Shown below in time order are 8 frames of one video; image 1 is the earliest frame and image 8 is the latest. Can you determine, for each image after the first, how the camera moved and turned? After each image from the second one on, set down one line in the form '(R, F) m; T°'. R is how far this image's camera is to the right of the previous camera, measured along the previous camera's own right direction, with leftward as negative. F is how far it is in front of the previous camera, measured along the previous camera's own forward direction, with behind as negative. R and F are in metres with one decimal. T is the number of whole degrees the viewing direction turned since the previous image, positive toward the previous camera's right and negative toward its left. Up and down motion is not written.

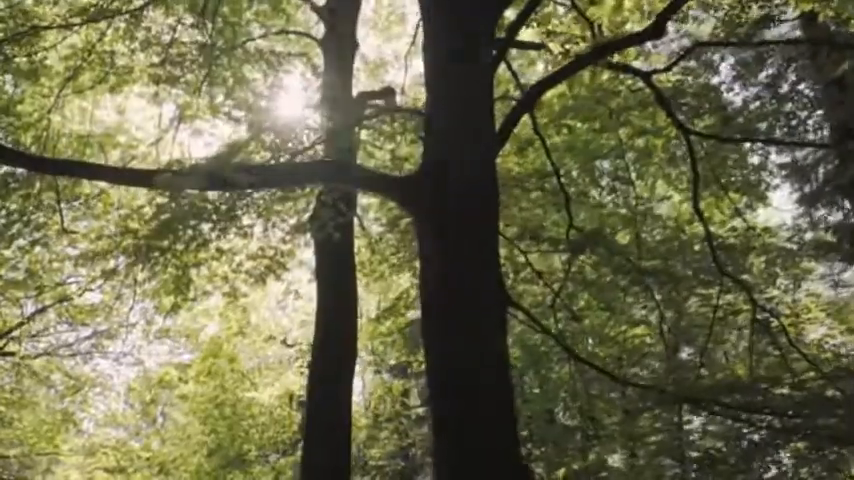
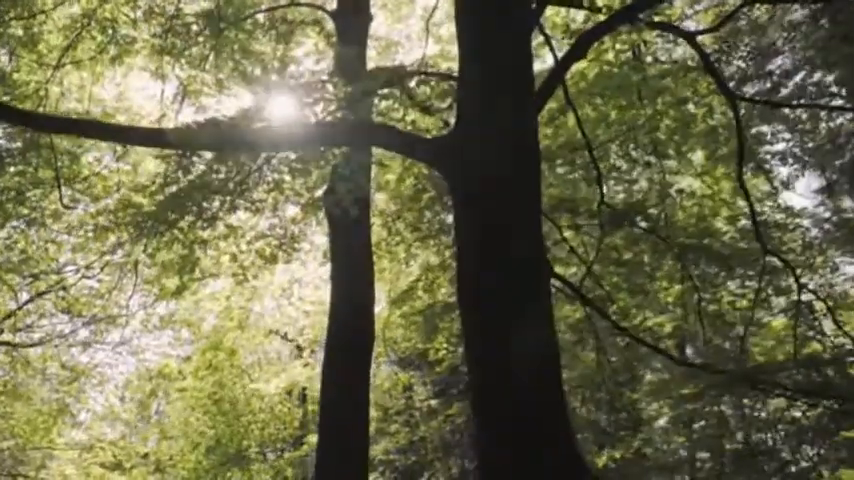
(-0.4, +0.7) m; 0°
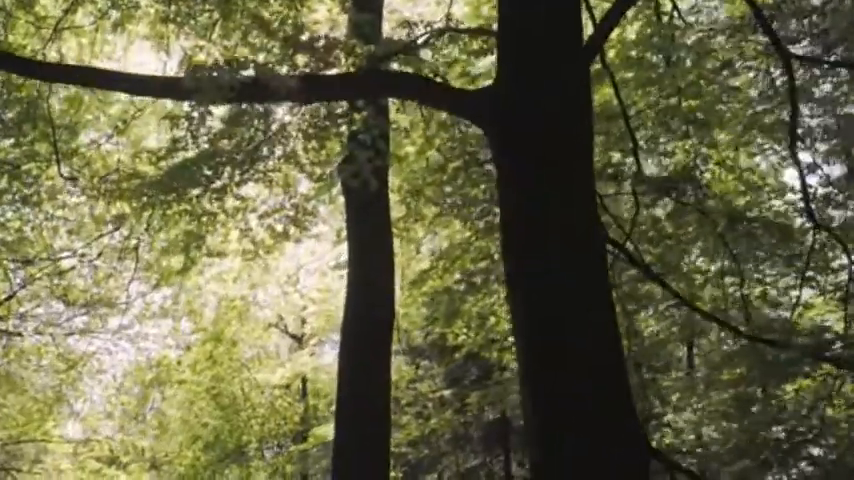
(-0.4, +0.7) m; 0°
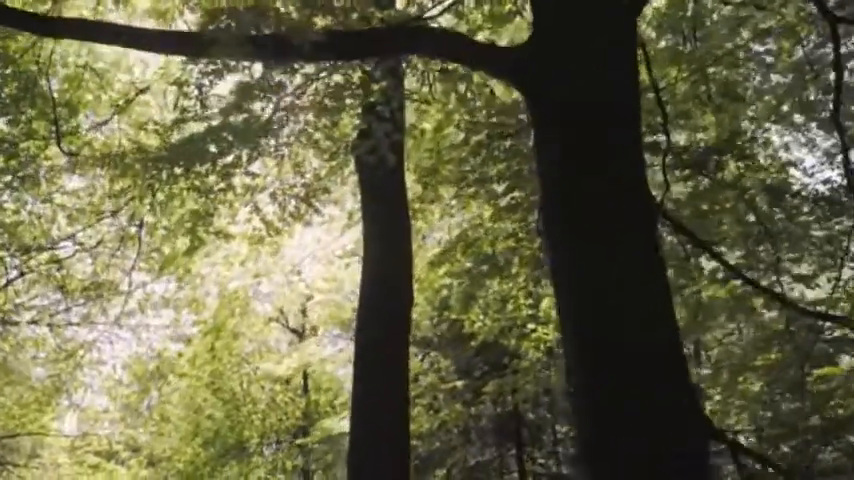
(-0.3, +0.5) m; 0°
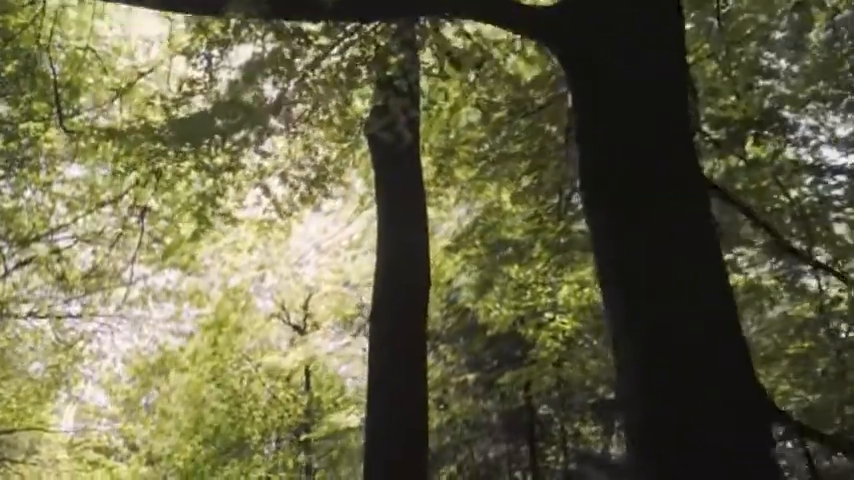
(-0.2, +0.4) m; 0°
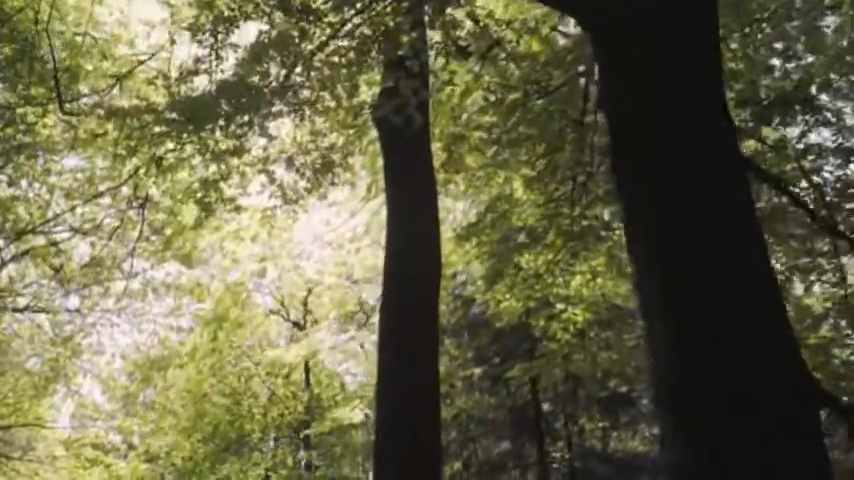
(-0.2, +0.3) m; 0°
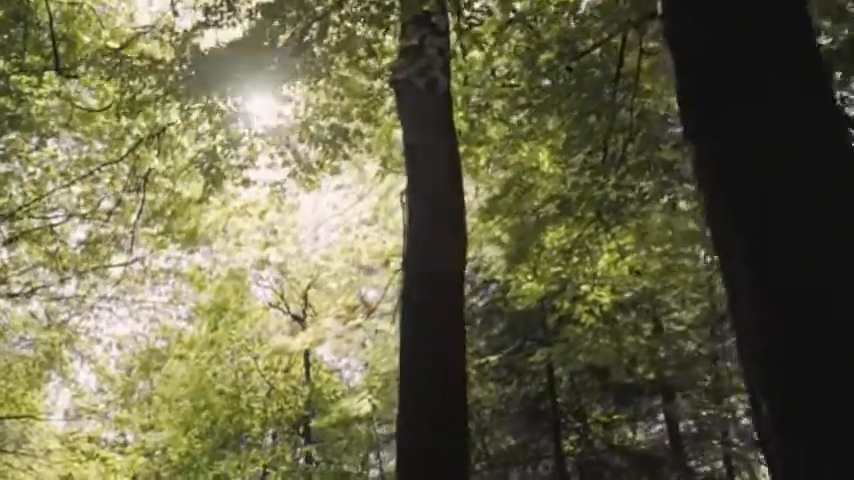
(-0.3, +0.6) m; 0°
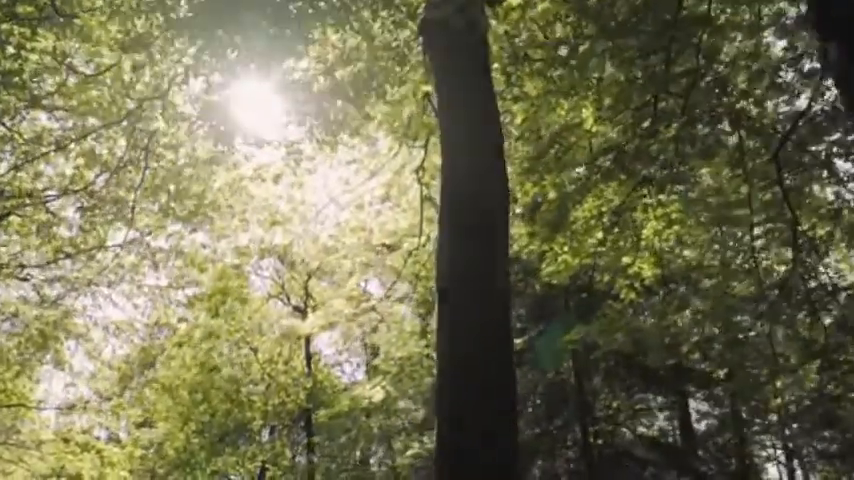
(-0.4, +0.8) m; 0°
